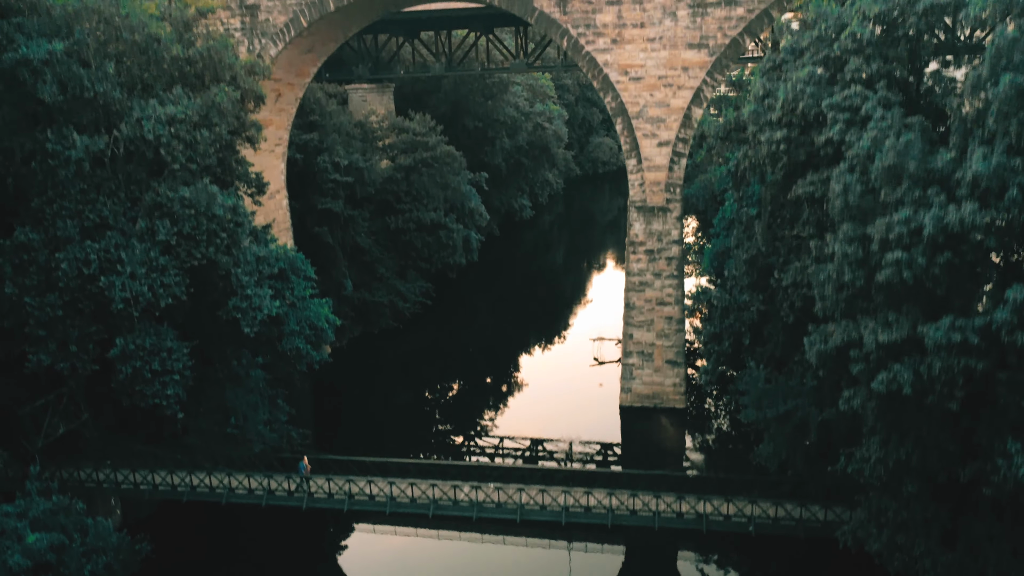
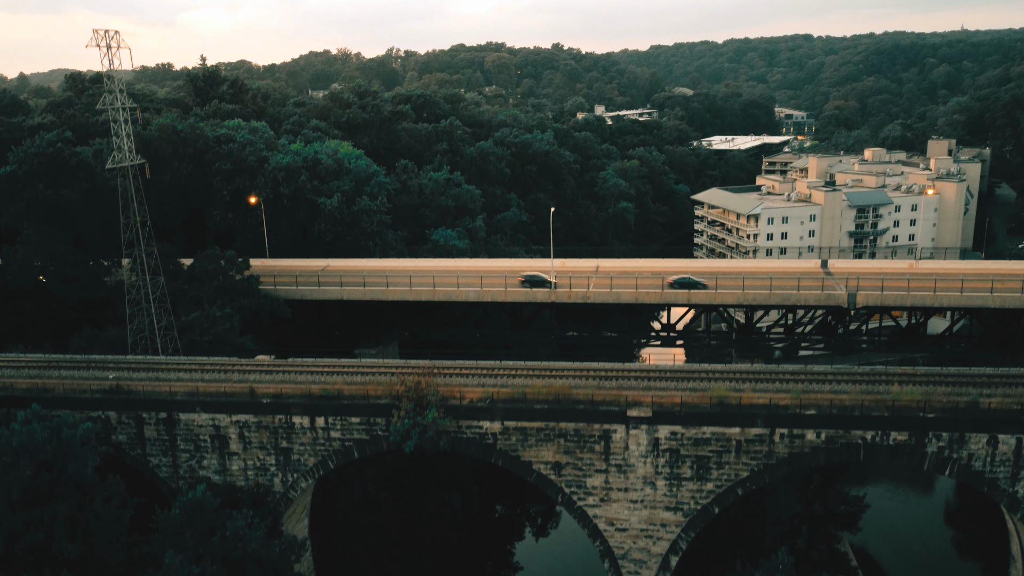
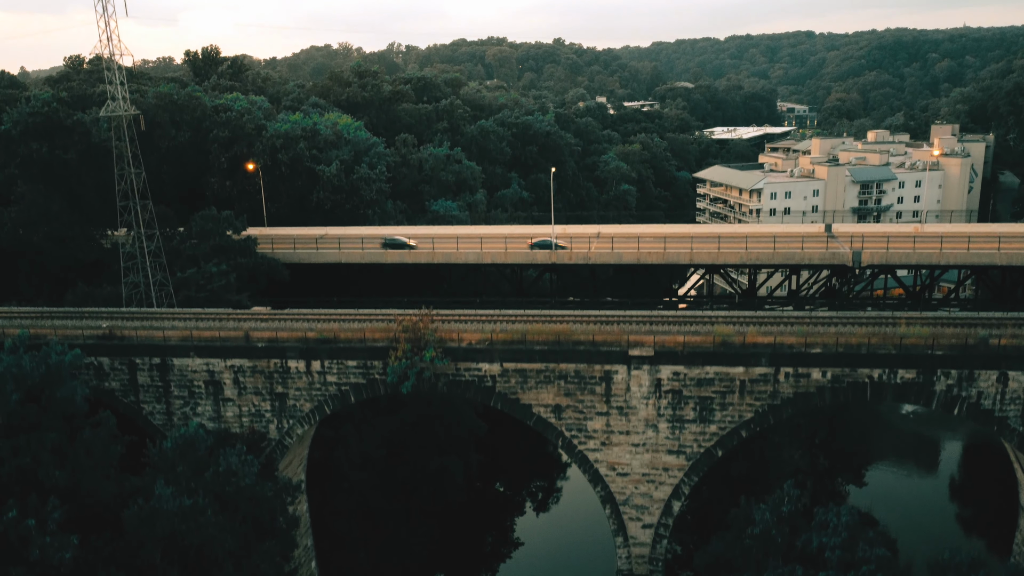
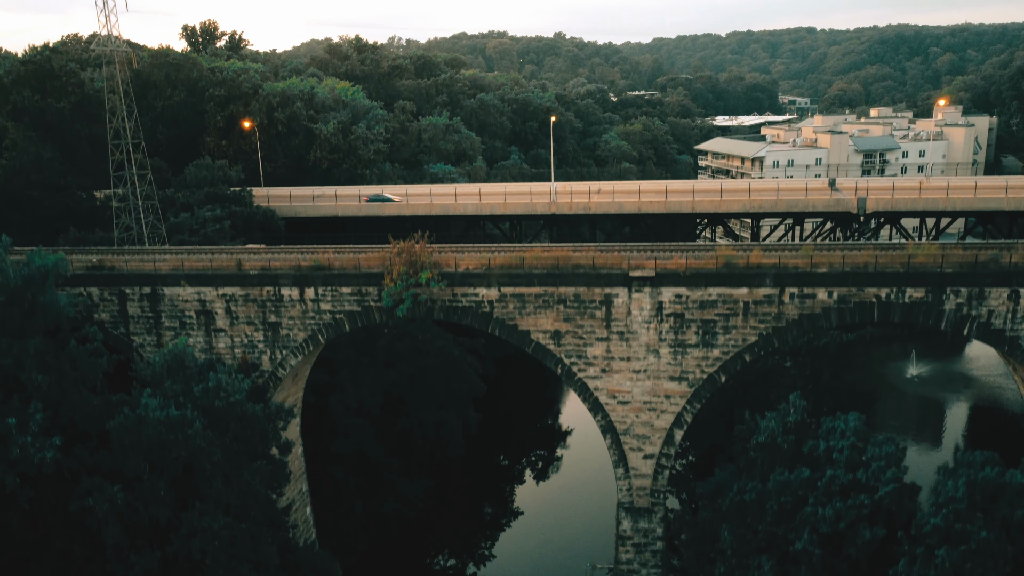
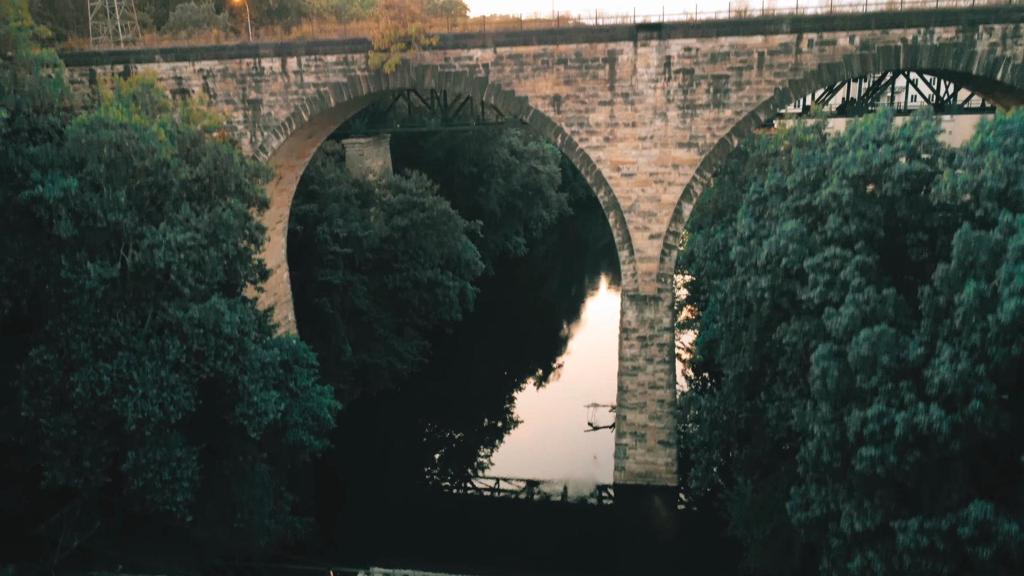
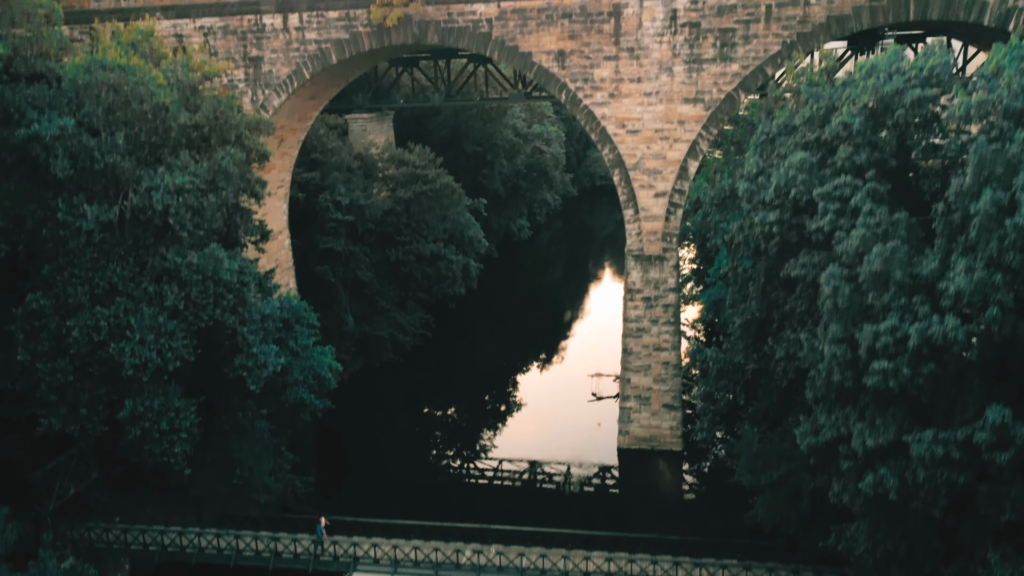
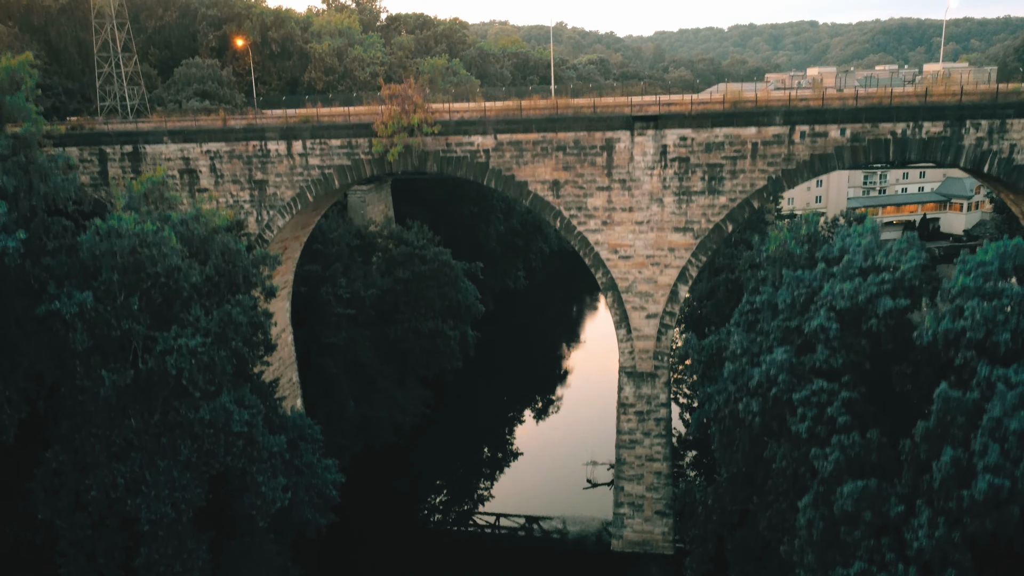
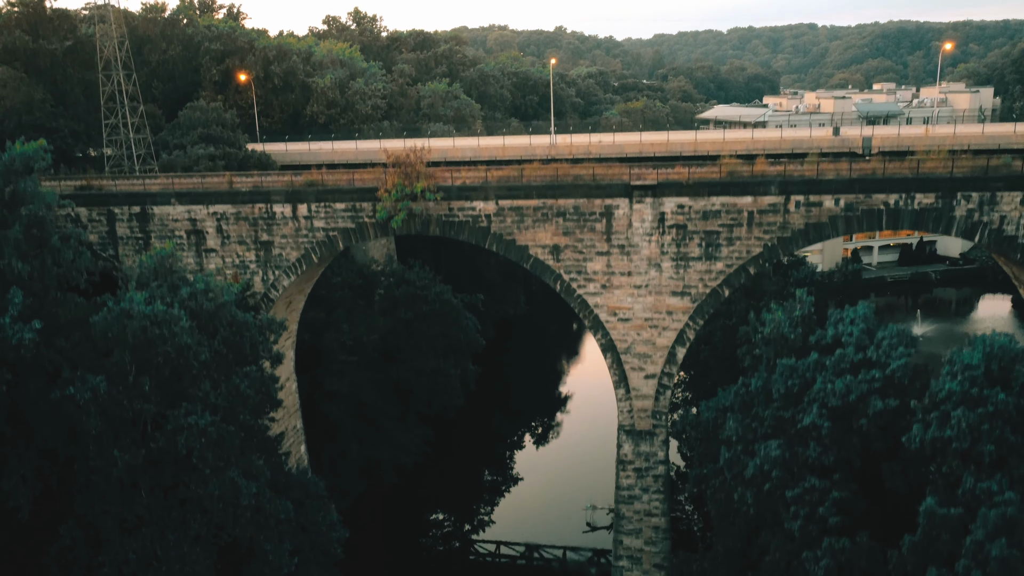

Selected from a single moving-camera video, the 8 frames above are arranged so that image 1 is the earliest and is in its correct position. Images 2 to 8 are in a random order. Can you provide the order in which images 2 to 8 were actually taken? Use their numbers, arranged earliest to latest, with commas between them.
6, 5, 7, 8, 4, 3, 2
